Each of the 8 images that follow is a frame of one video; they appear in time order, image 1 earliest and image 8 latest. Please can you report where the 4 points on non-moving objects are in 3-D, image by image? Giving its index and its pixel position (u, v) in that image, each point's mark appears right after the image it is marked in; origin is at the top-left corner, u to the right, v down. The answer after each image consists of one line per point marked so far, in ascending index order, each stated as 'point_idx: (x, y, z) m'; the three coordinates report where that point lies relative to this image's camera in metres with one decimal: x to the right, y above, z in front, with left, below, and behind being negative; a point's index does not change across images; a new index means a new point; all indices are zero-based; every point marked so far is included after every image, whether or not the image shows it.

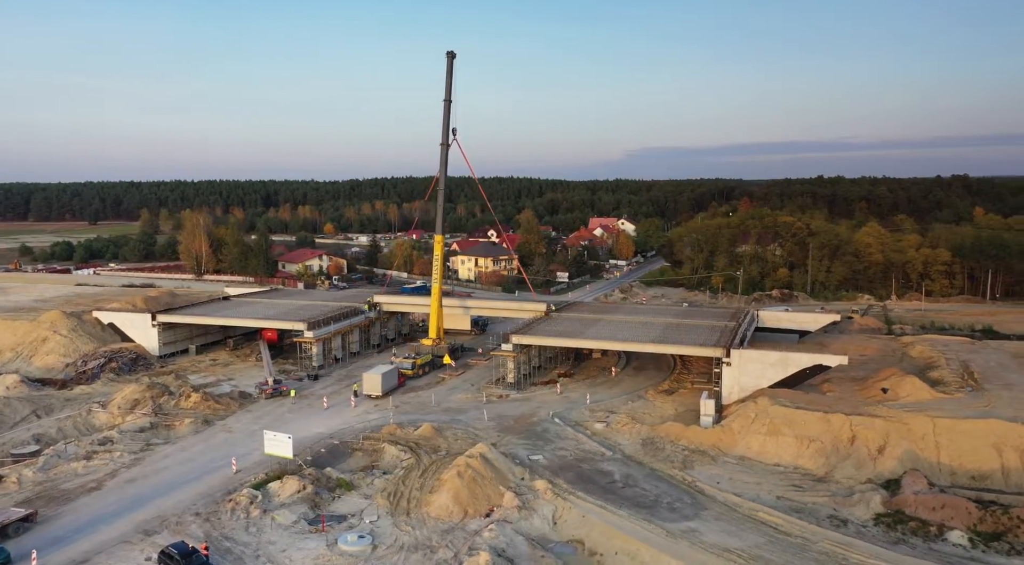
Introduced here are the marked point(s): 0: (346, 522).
0: (-3.7, -5.4, +17.5) m
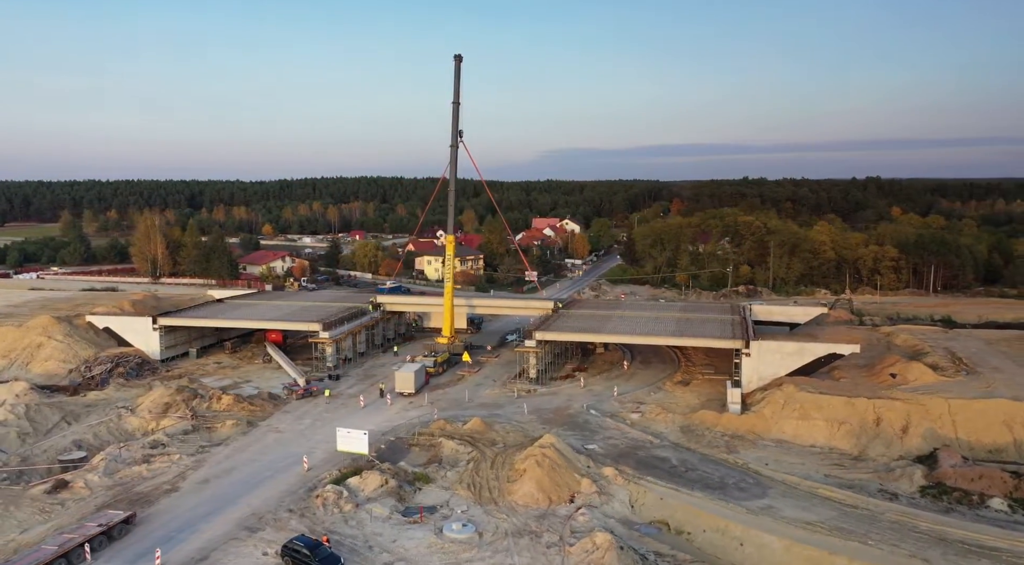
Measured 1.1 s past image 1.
0: (-1.6, -5.4, +18.0) m
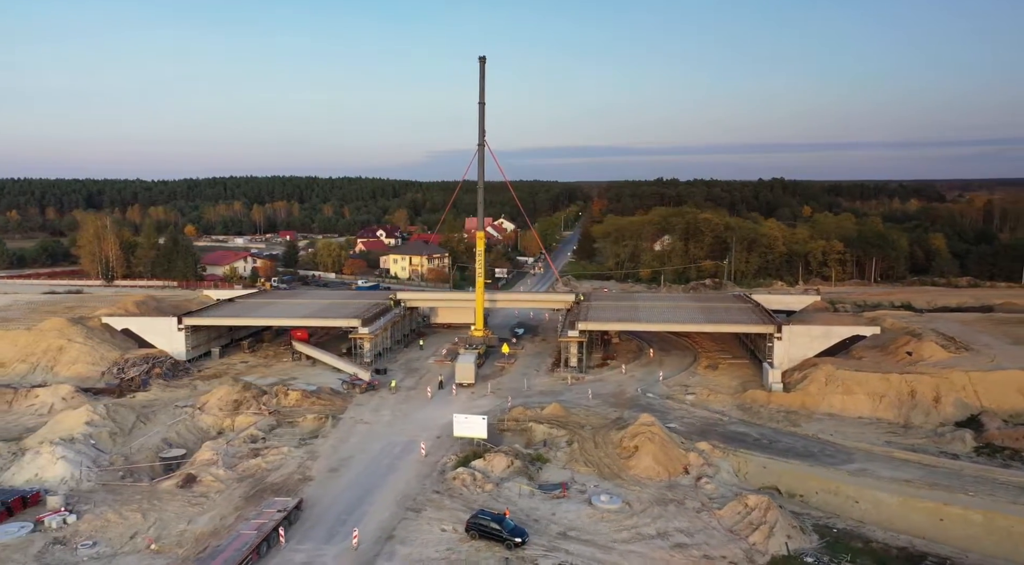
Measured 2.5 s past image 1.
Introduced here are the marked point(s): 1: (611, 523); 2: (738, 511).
0: (+1.6, -5.1, +19.0) m
1: (+2.3, -5.3, +16.9) m
2: (+5.1, -5.1, +17.0) m
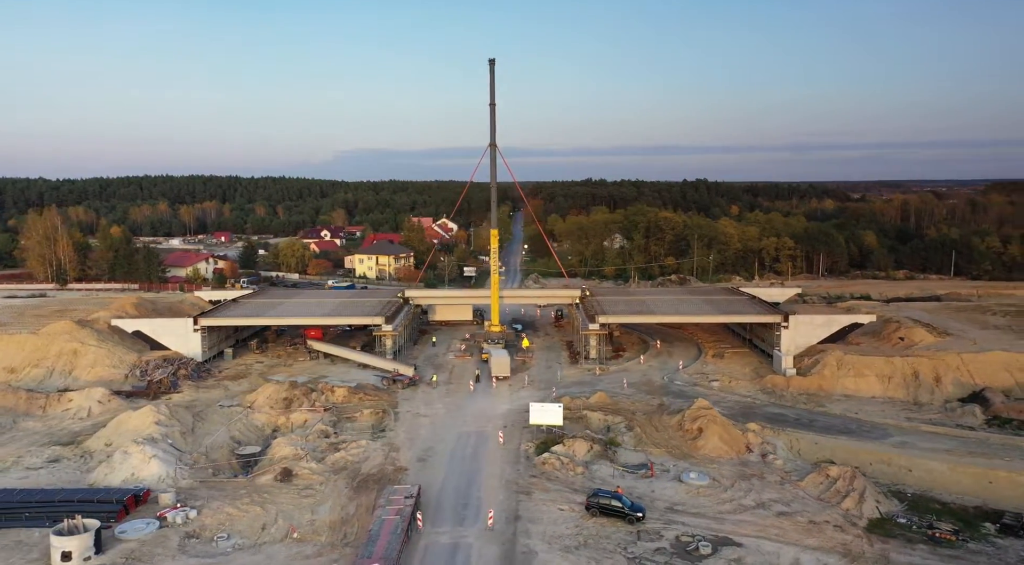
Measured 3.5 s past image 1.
0: (+3.9, -4.9, +20.2) m
1: (+4.7, -5.1, +18.1) m
2: (+7.5, -4.8, +18.5) m
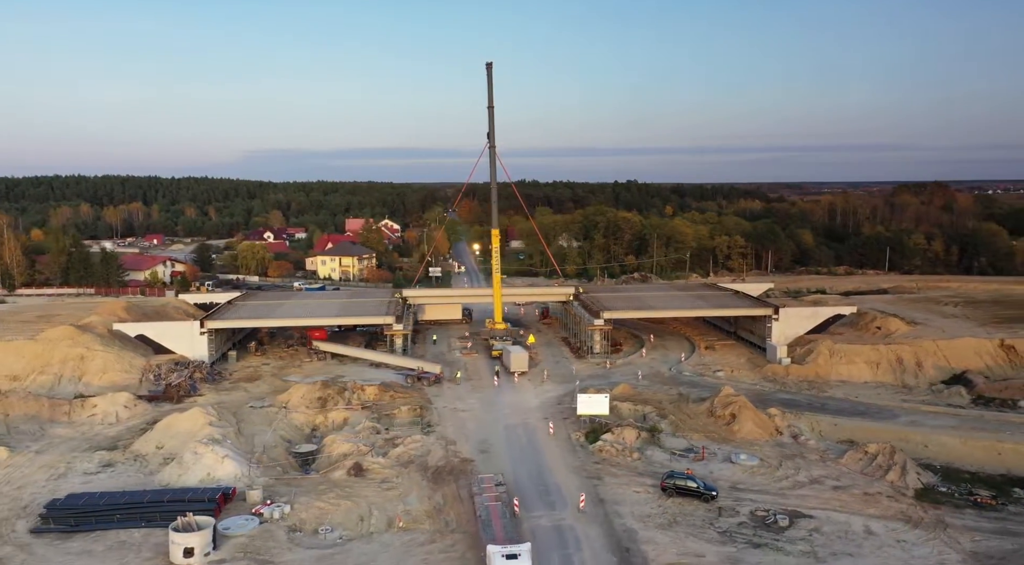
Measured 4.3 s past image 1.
0: (+5.4, -4.7, +21.5) m
1: (+6.5, -4.9, +19.5) m
2: (+9.2, -4.6, +20.2) m
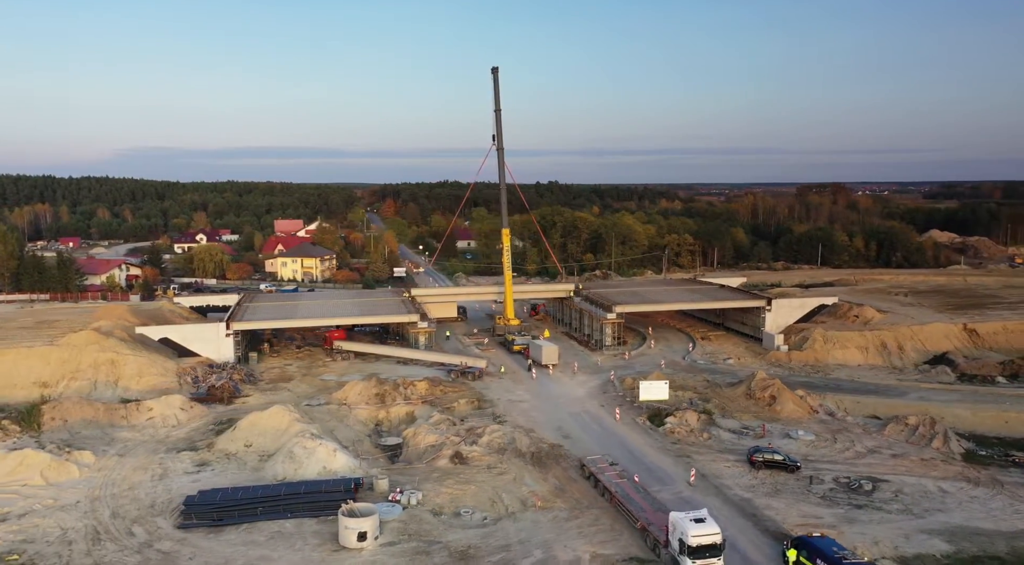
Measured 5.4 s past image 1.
0: (+7.6, -4.5, +23.4) m
1: (+8.9, -4.7, +21.6) m
2: (+11.5, -4.3, +22.6) m
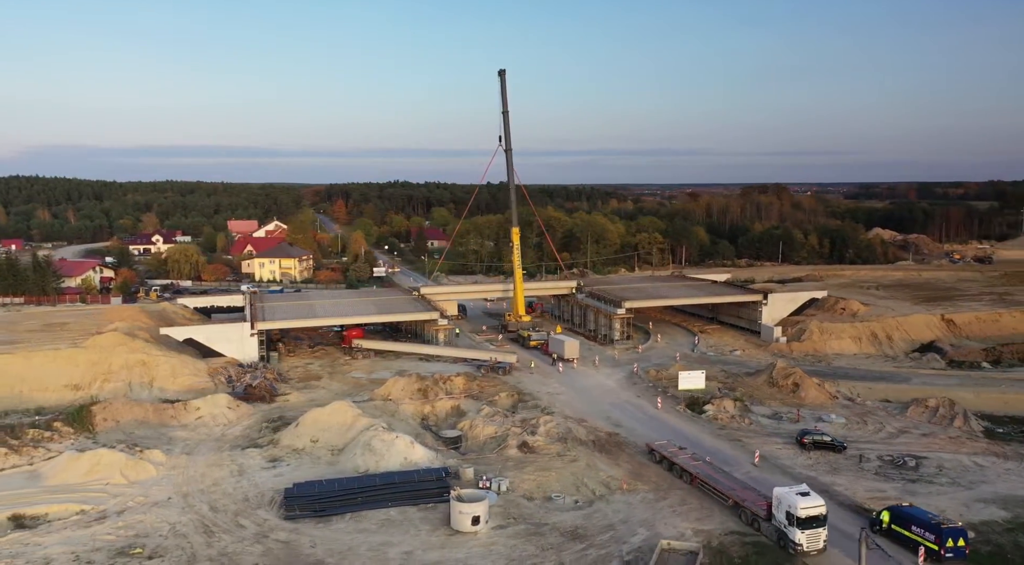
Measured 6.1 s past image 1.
0: (+9.1, -4.3, +24.9) m
1: (+10.6, -4.5, +23.1) m
2: (+13.1, -4.1, +24.3) m
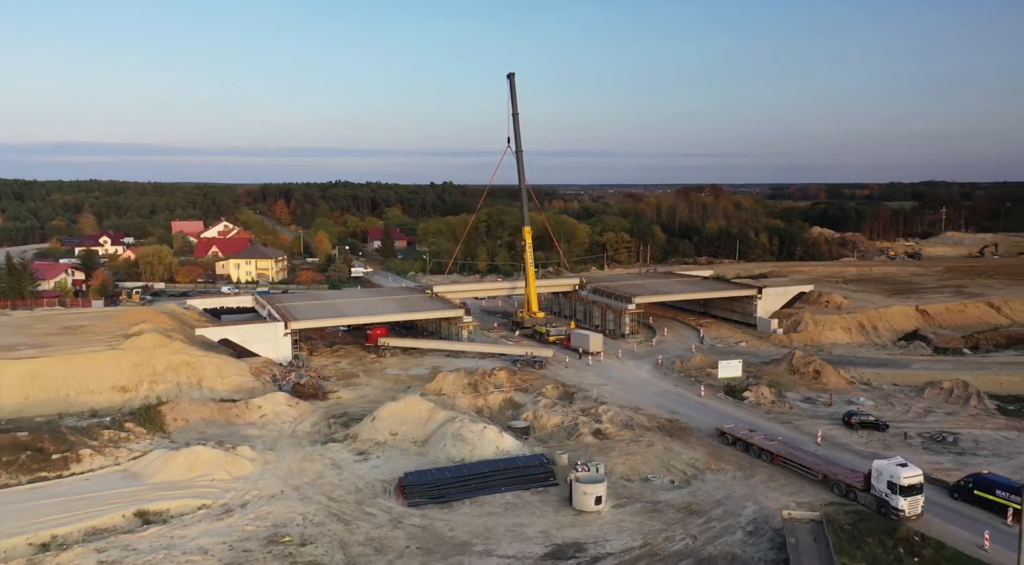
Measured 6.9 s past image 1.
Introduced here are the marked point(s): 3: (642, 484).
0: (+10.9, -4.1, +26.8) m
1: (+12.5, -4.2, +25.2) m
2: (+14.9, -3.8, +26.6) m
3: (+3.1, -4.9, +18.5) m
